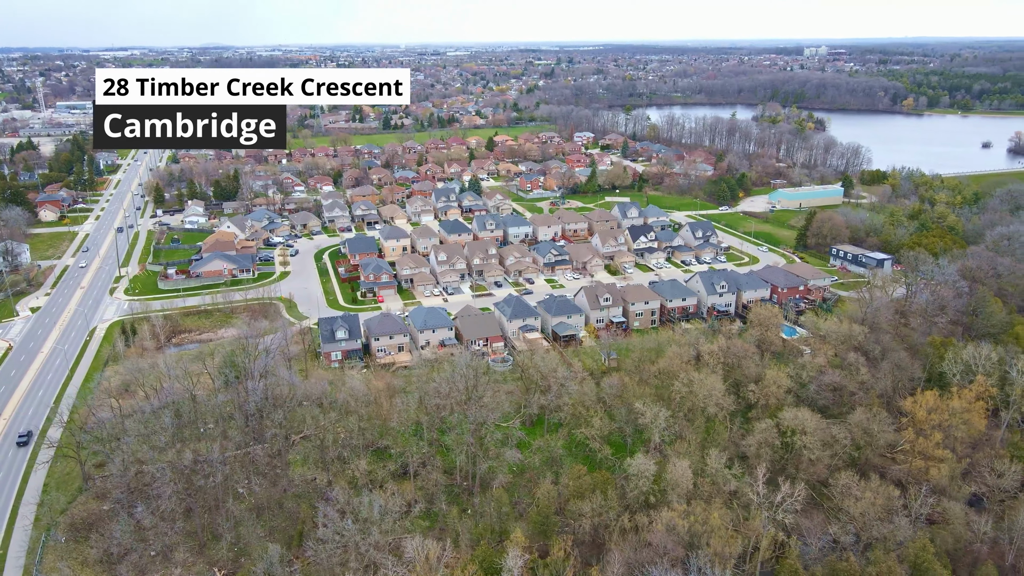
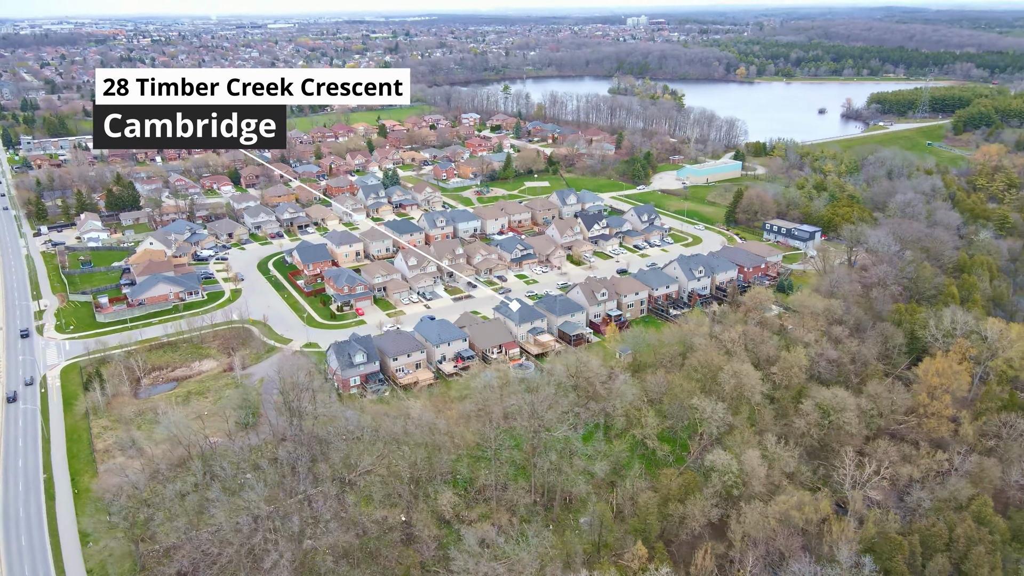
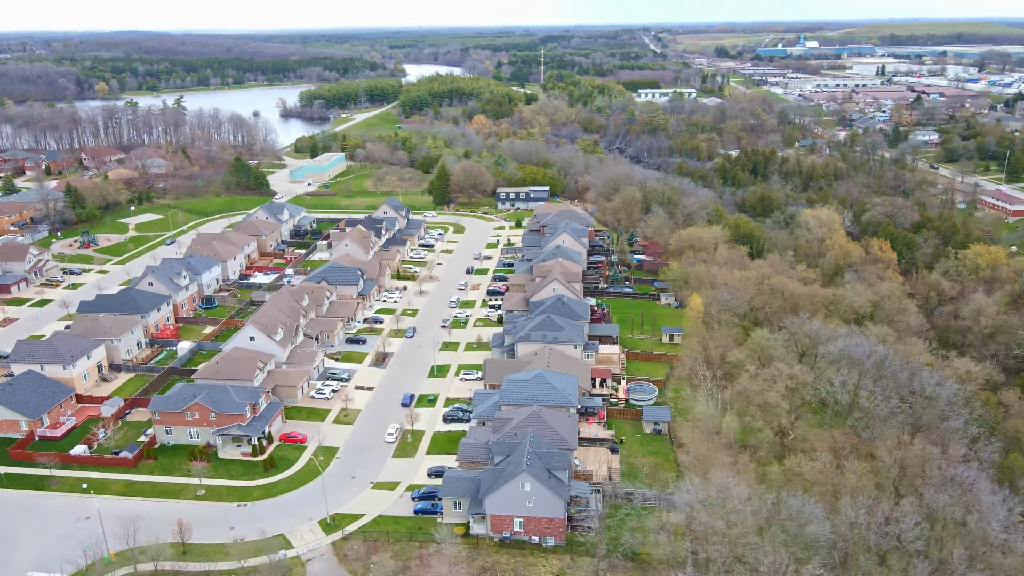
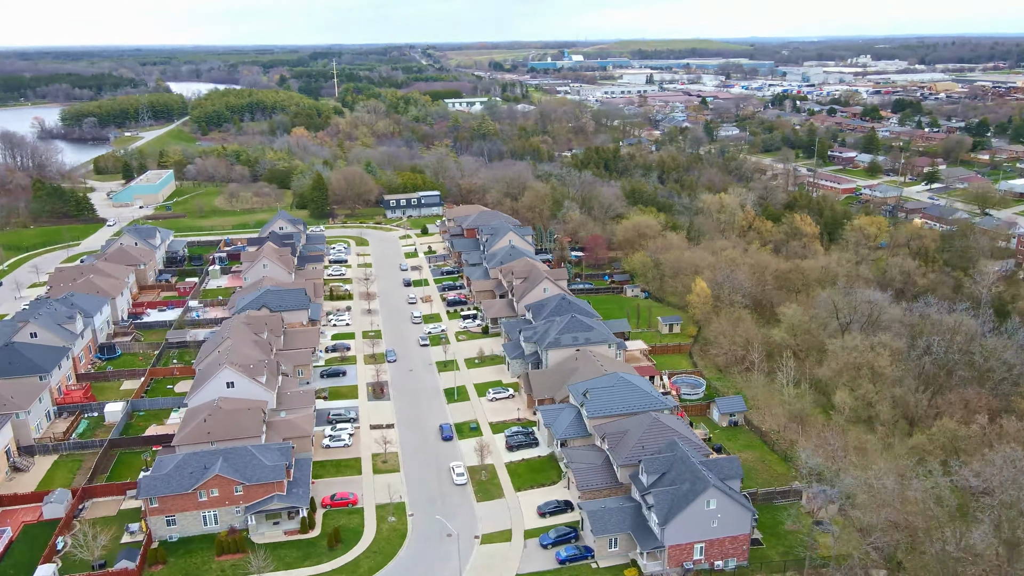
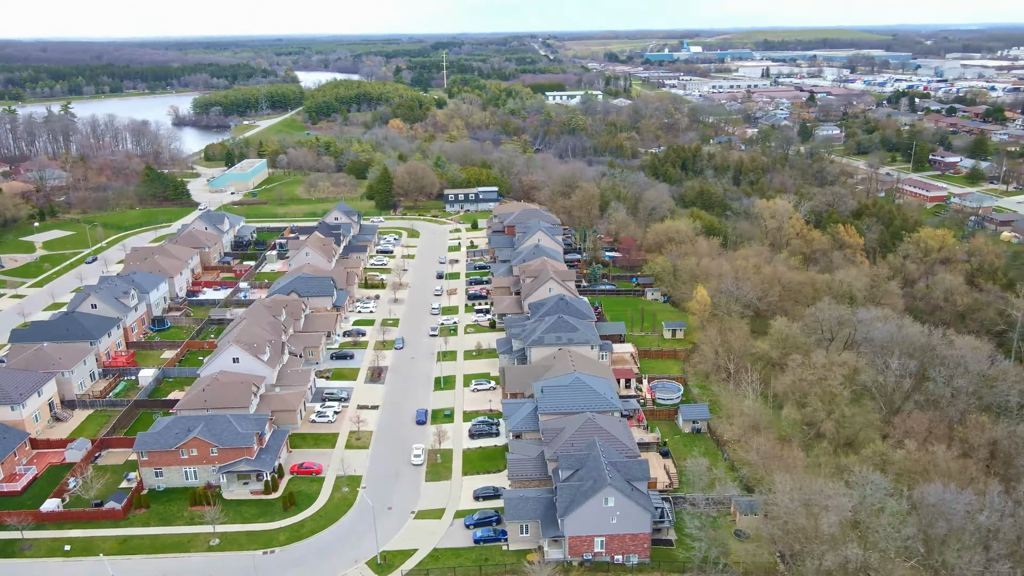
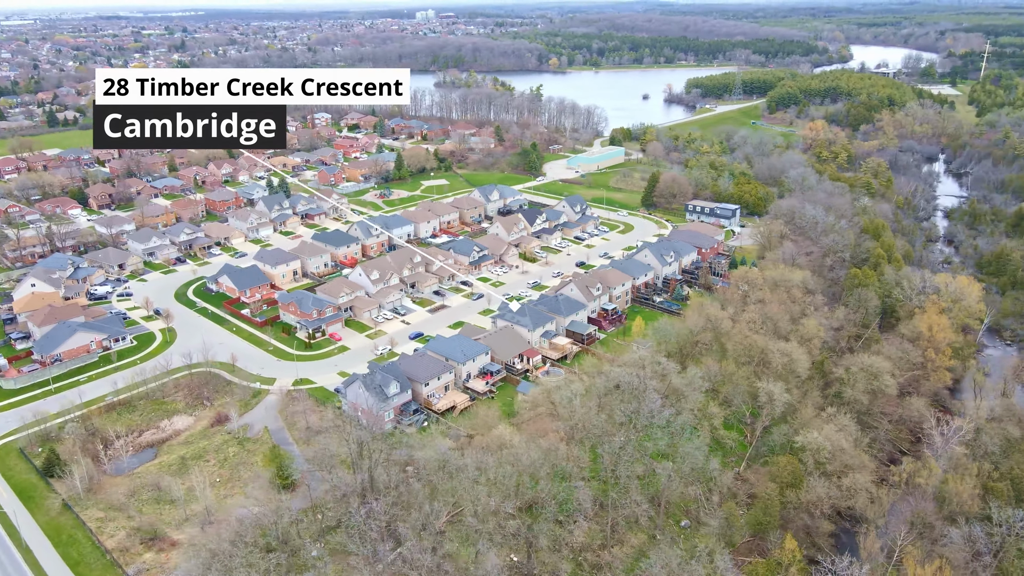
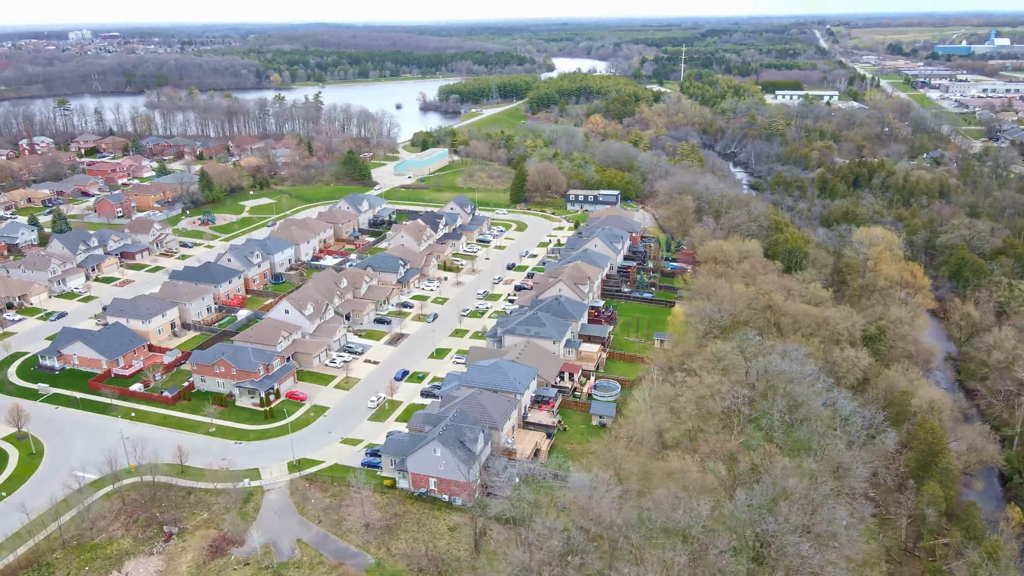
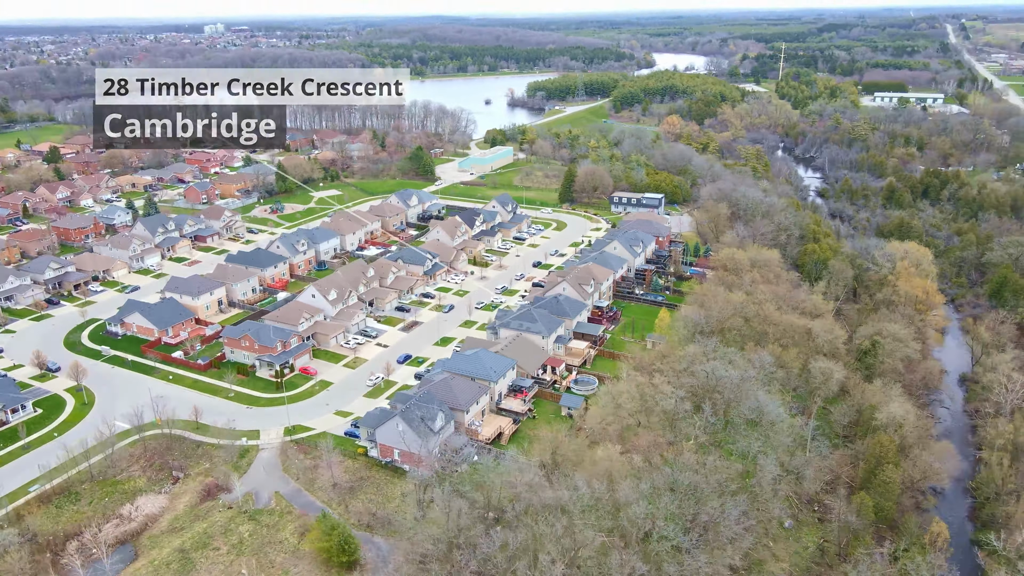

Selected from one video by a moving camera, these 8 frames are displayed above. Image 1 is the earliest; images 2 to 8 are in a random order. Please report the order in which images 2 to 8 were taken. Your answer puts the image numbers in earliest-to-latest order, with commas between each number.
2, 6, 8, 7, 3, 5, 4
